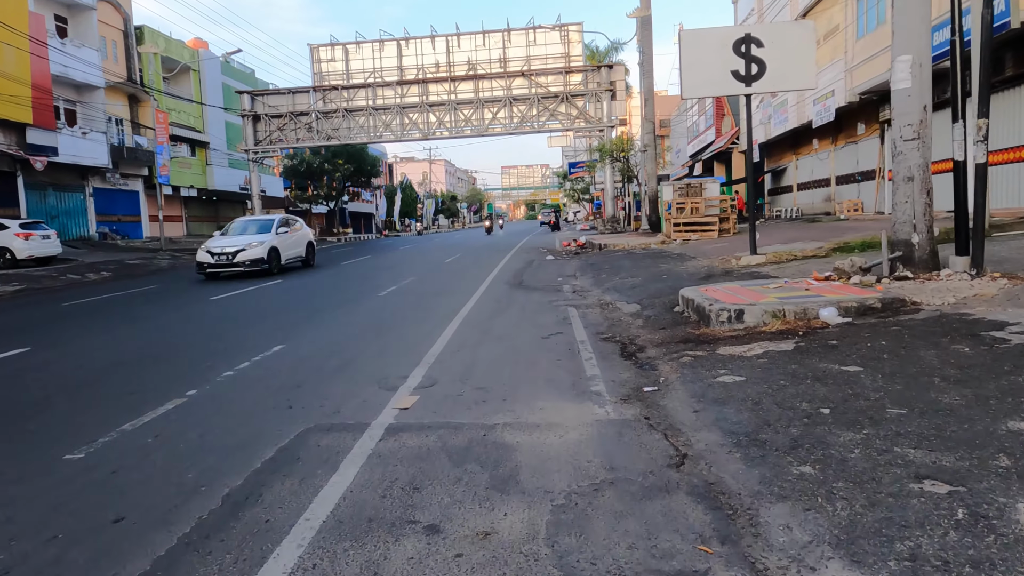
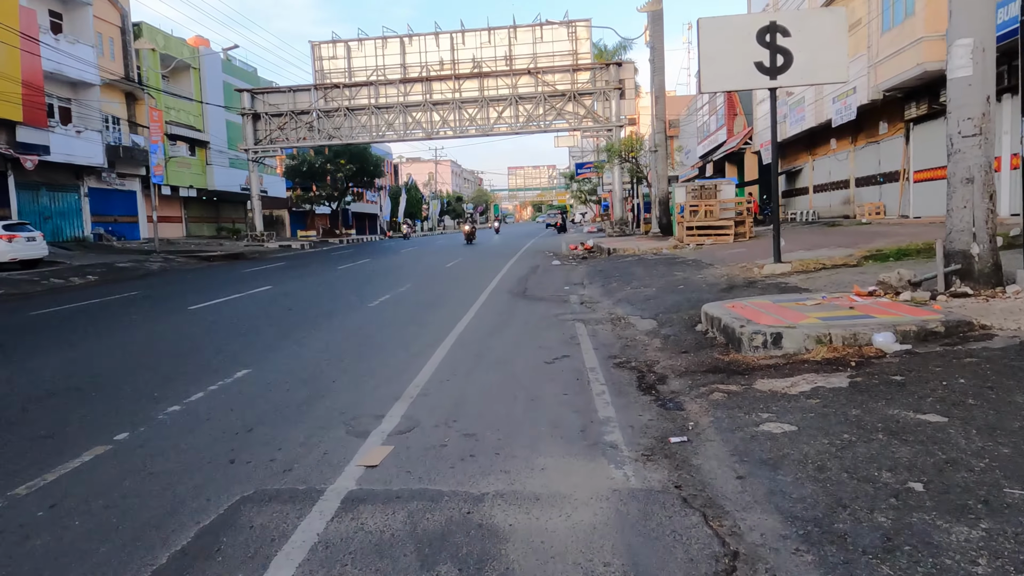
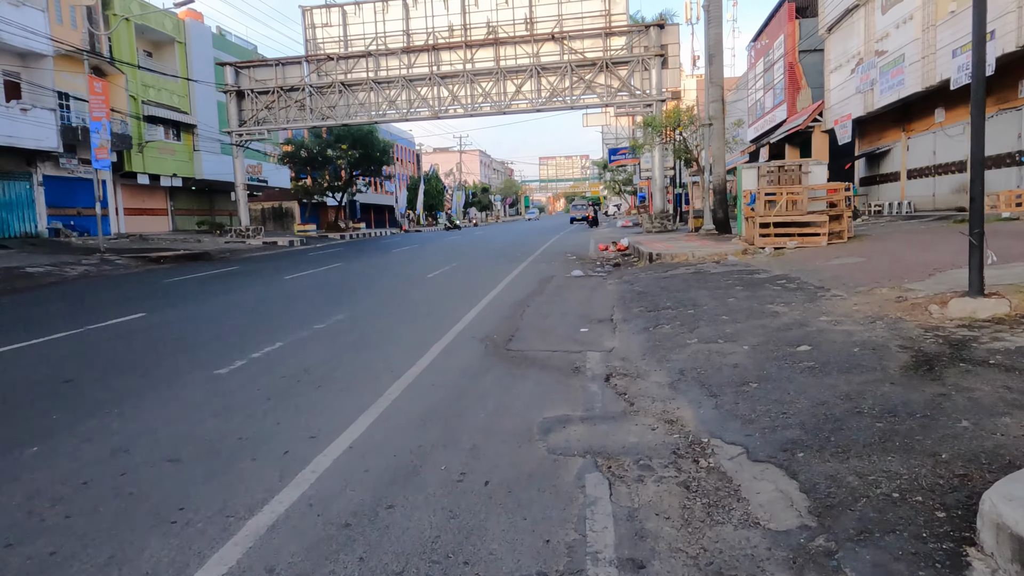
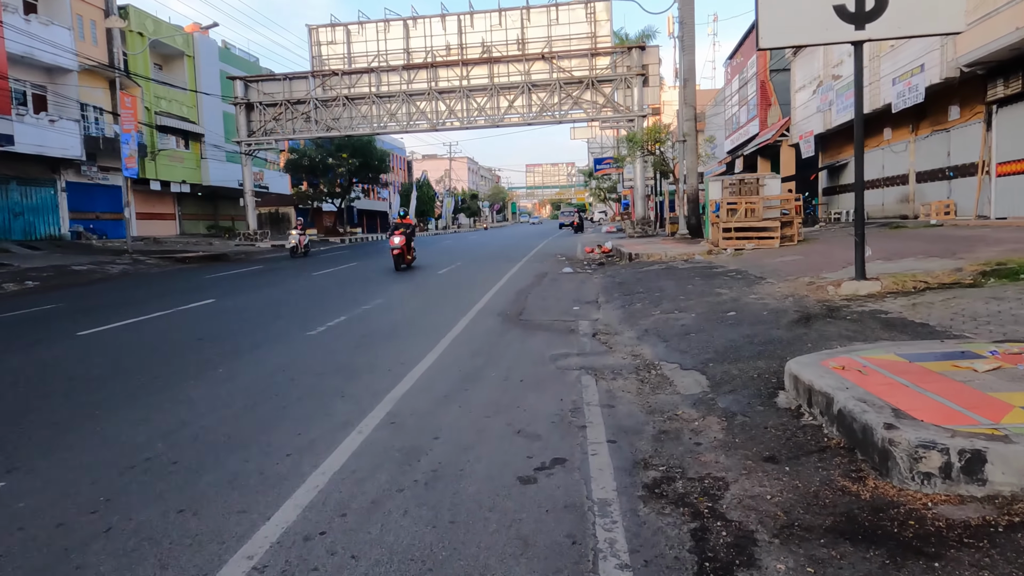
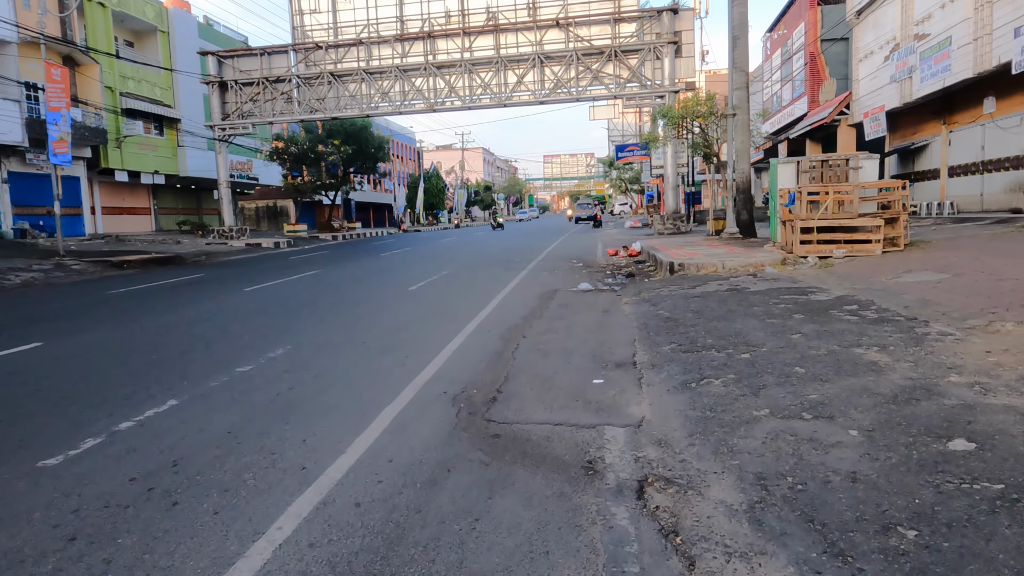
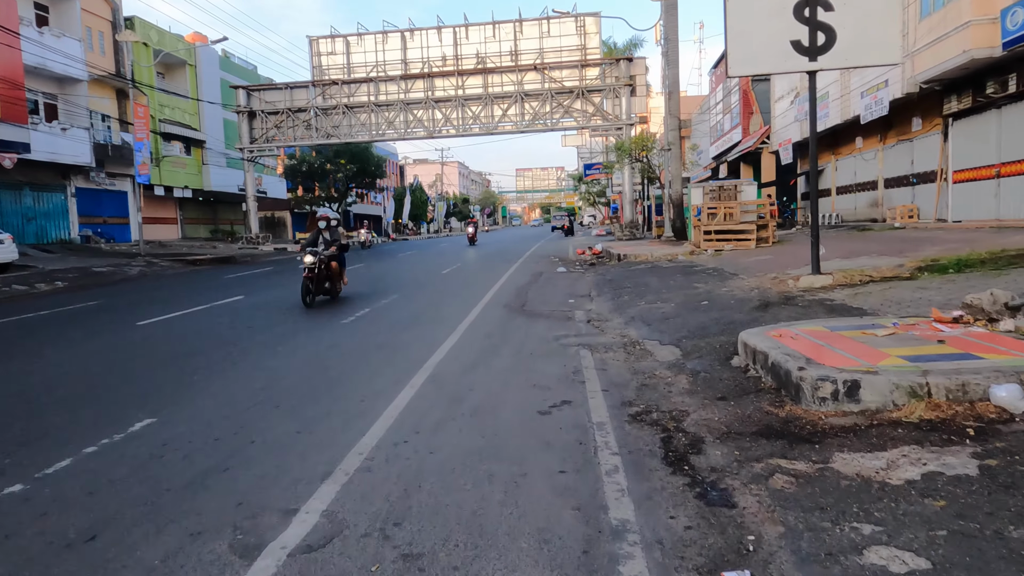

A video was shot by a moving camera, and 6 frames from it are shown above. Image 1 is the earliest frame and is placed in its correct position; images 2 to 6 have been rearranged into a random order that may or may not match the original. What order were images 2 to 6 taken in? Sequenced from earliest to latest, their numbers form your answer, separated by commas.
2, 6, 4, 3, 5
